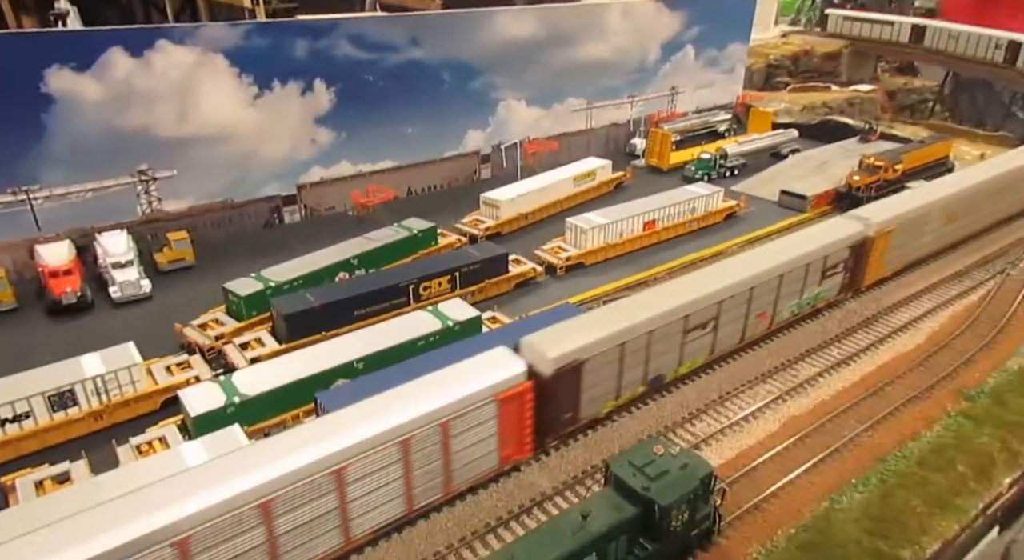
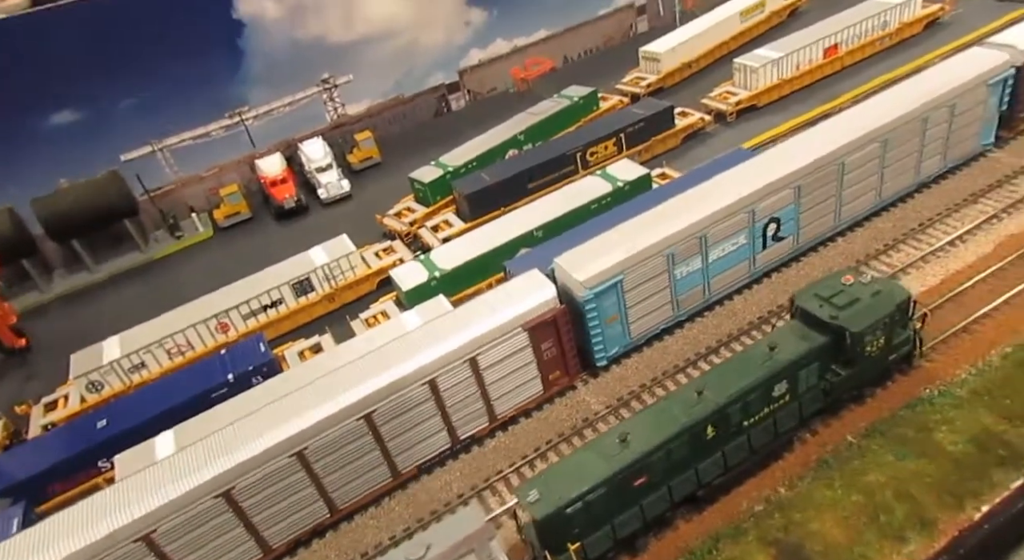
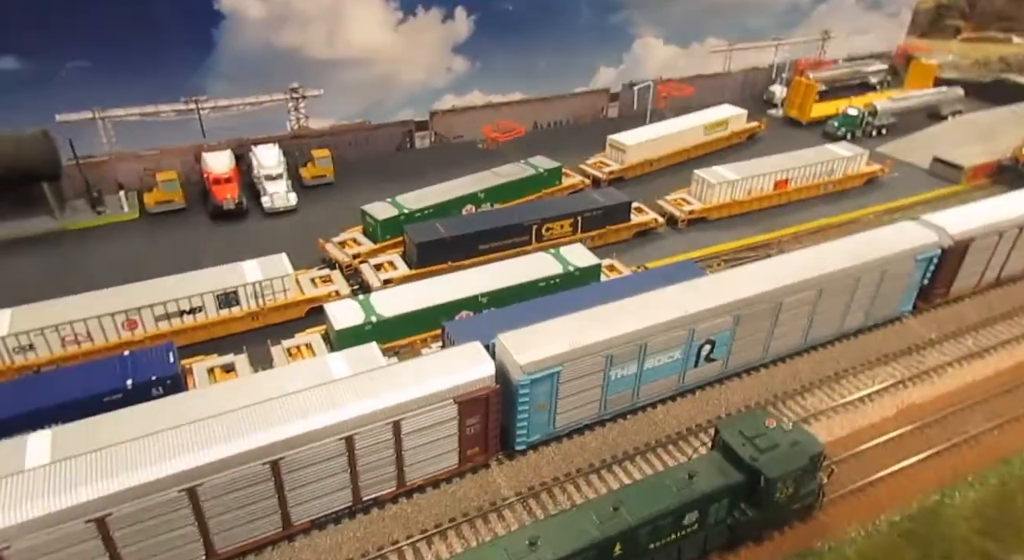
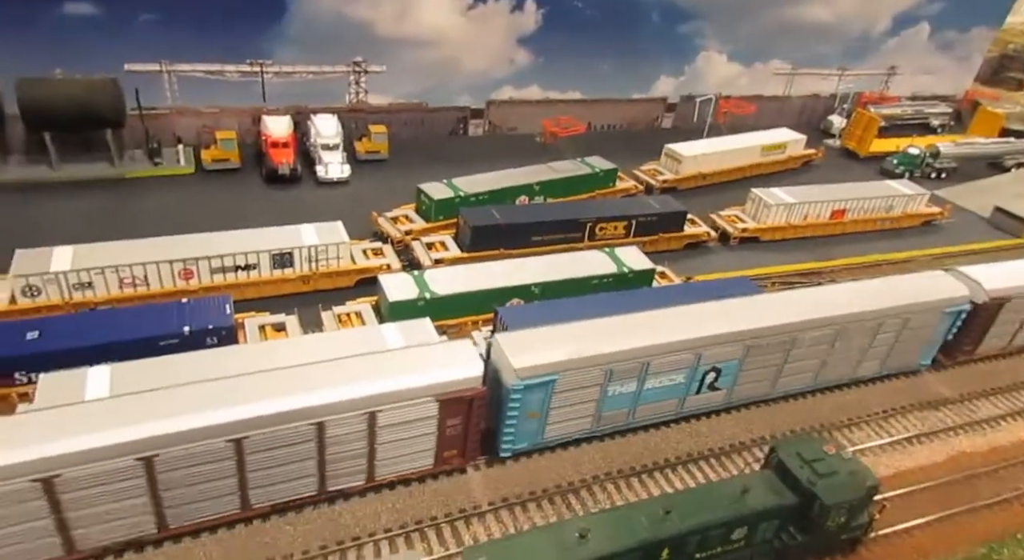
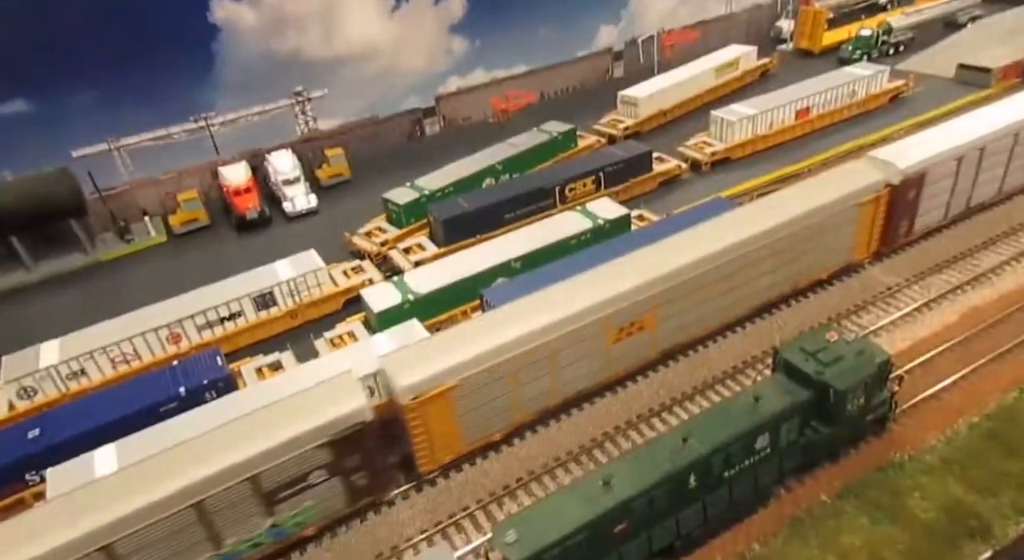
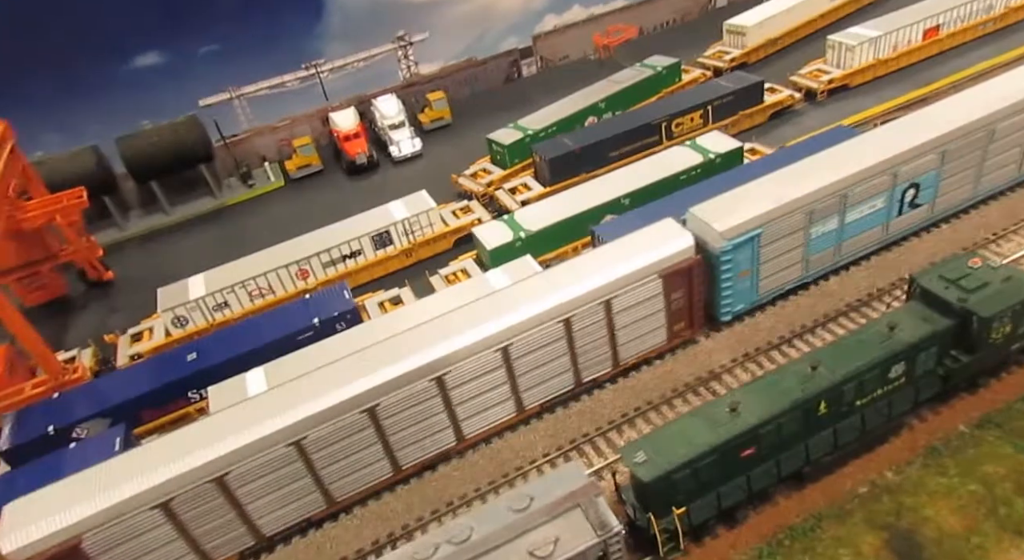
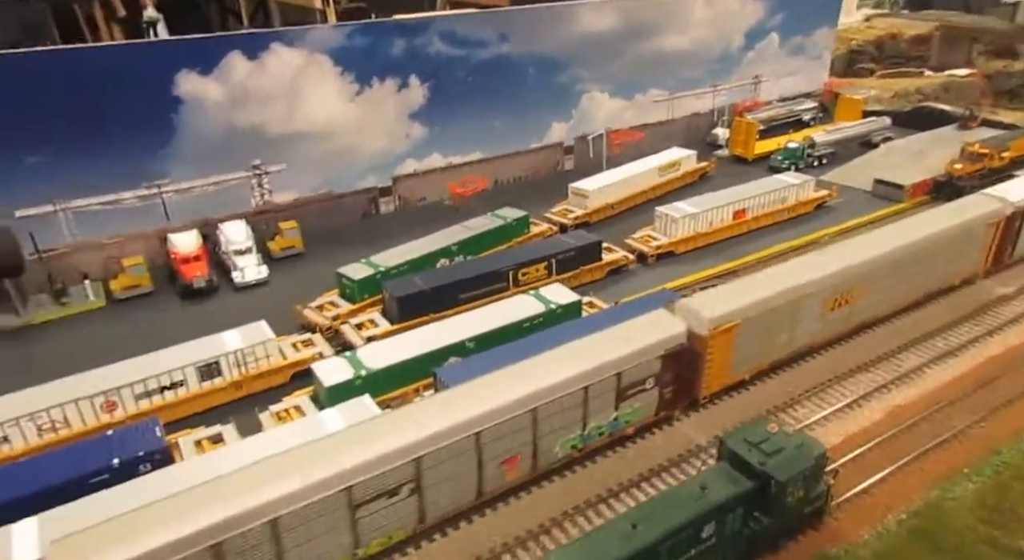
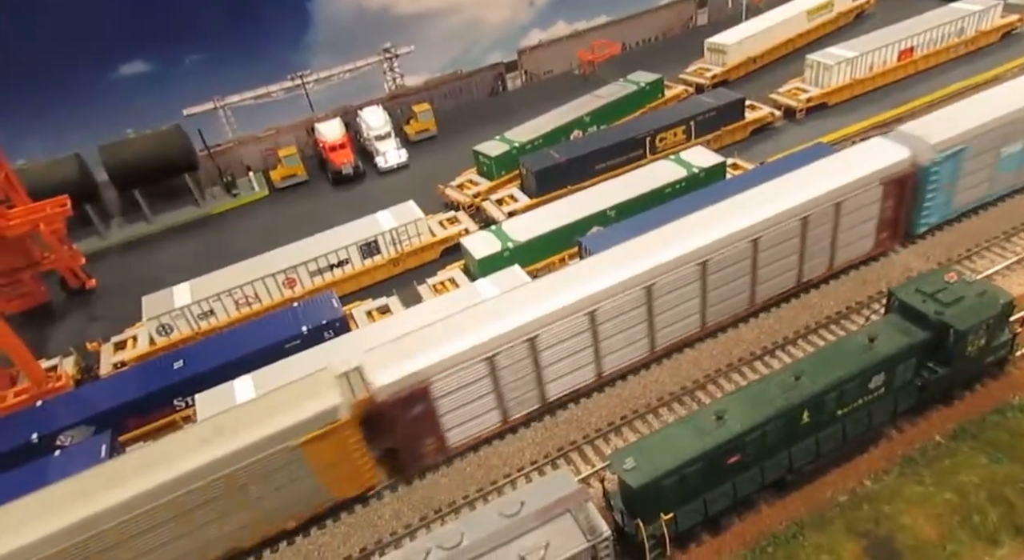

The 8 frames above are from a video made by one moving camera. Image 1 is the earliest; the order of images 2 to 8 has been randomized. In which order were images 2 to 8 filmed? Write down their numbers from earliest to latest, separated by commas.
7, 5, 8, 6, 2, 3, 4
